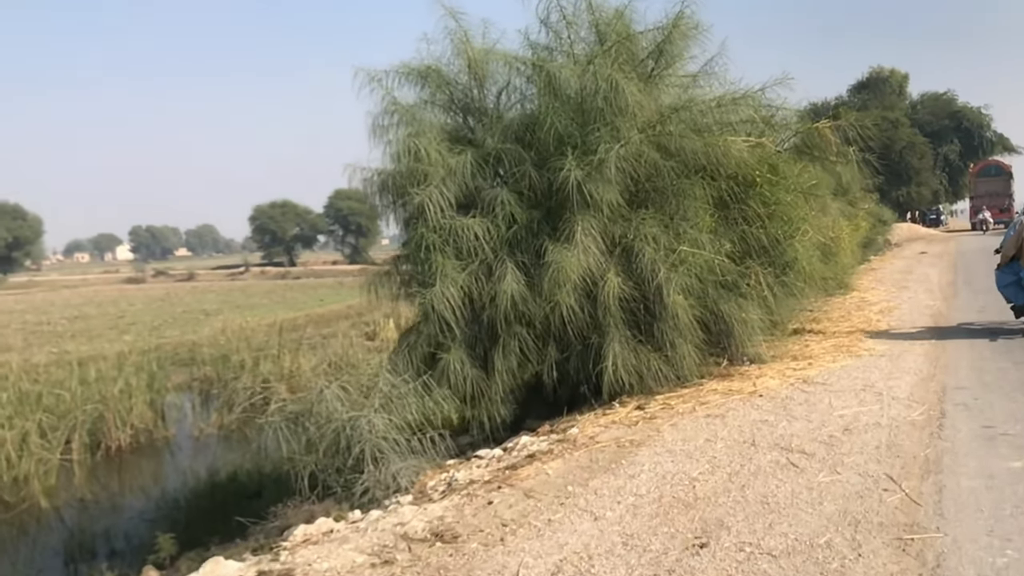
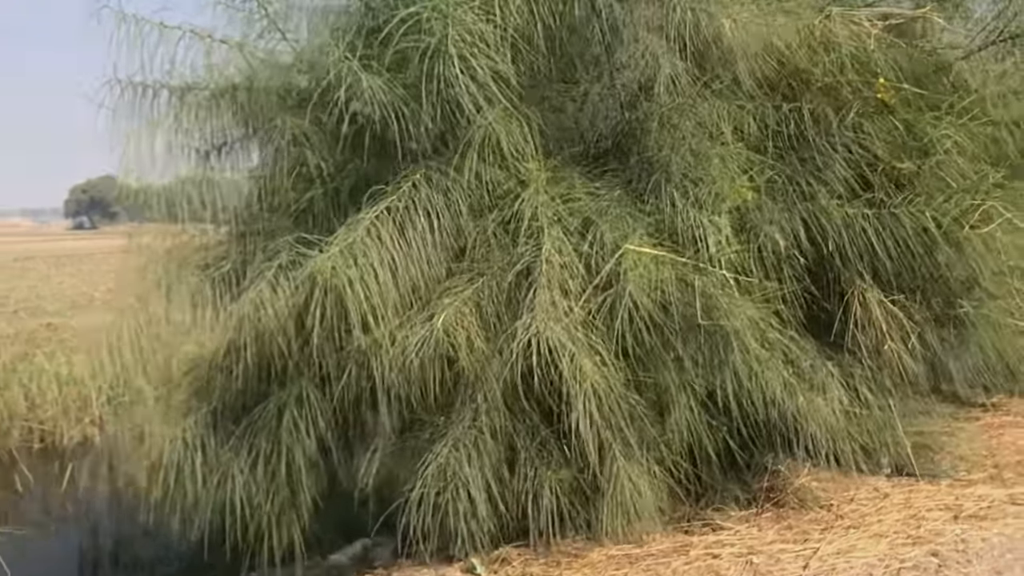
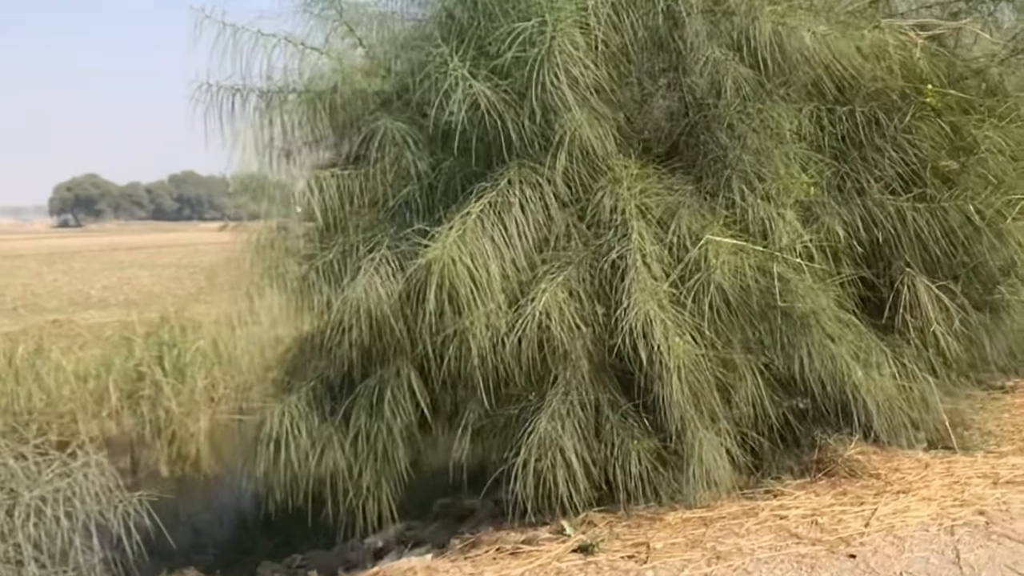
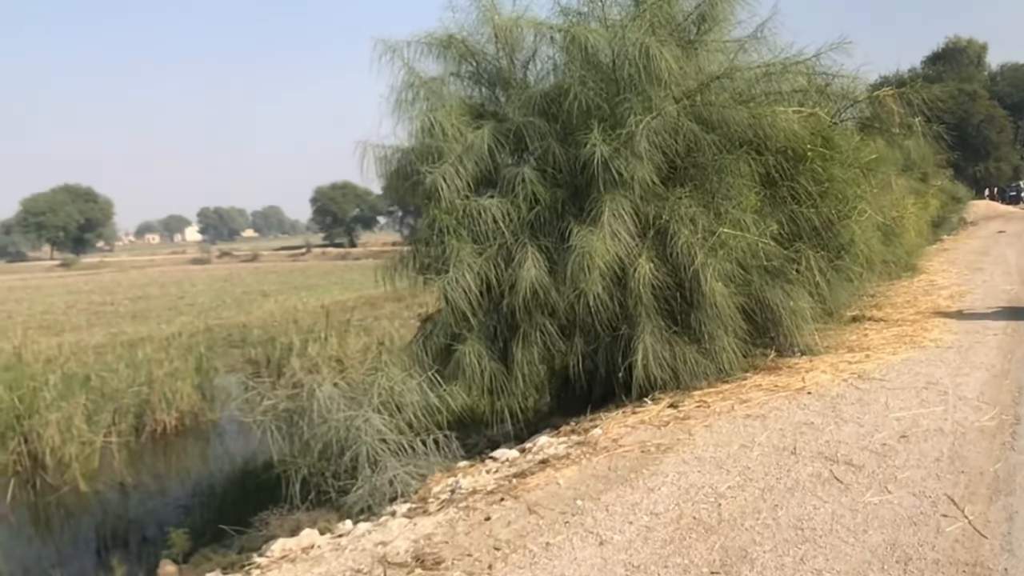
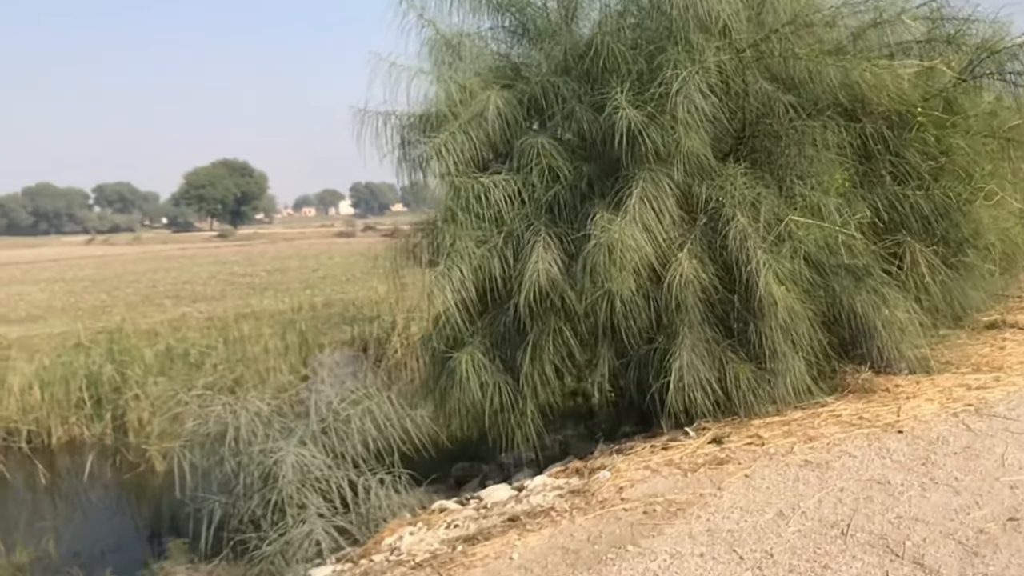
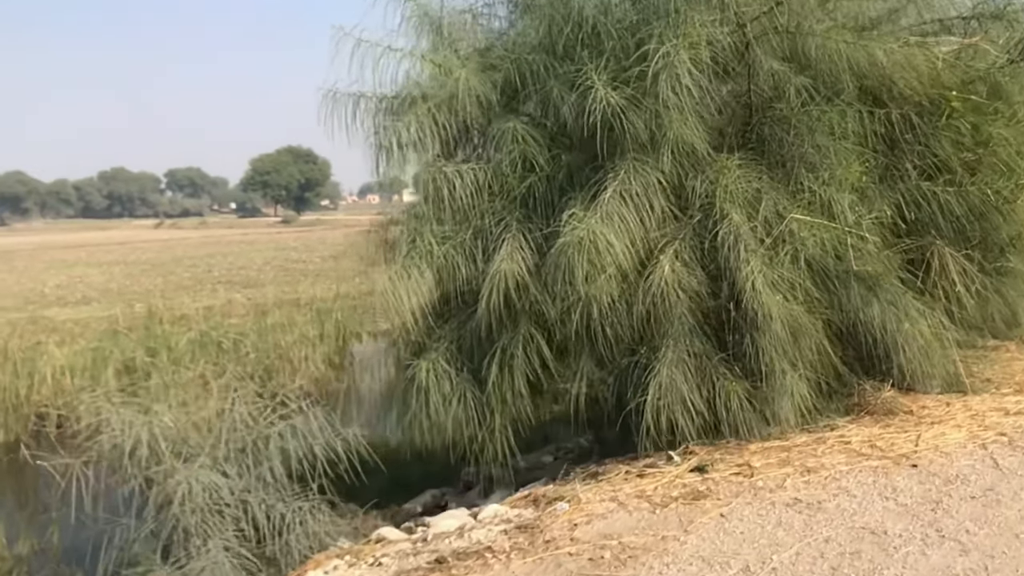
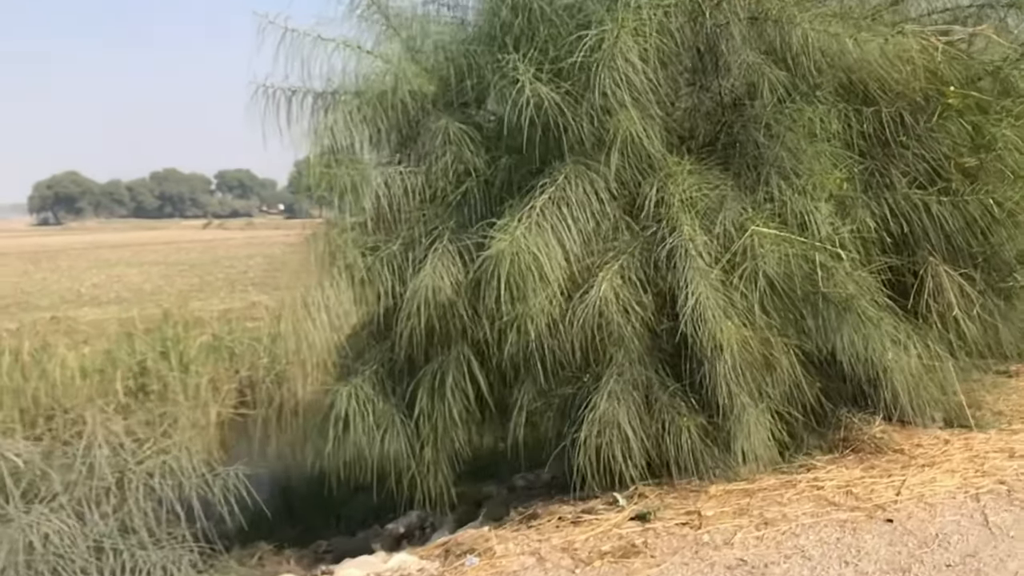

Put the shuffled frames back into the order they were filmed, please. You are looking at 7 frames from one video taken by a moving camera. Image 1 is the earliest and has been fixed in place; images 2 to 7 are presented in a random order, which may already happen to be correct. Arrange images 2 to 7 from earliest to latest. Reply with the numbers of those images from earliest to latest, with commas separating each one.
4, 5, 6, 7, 3, 2
